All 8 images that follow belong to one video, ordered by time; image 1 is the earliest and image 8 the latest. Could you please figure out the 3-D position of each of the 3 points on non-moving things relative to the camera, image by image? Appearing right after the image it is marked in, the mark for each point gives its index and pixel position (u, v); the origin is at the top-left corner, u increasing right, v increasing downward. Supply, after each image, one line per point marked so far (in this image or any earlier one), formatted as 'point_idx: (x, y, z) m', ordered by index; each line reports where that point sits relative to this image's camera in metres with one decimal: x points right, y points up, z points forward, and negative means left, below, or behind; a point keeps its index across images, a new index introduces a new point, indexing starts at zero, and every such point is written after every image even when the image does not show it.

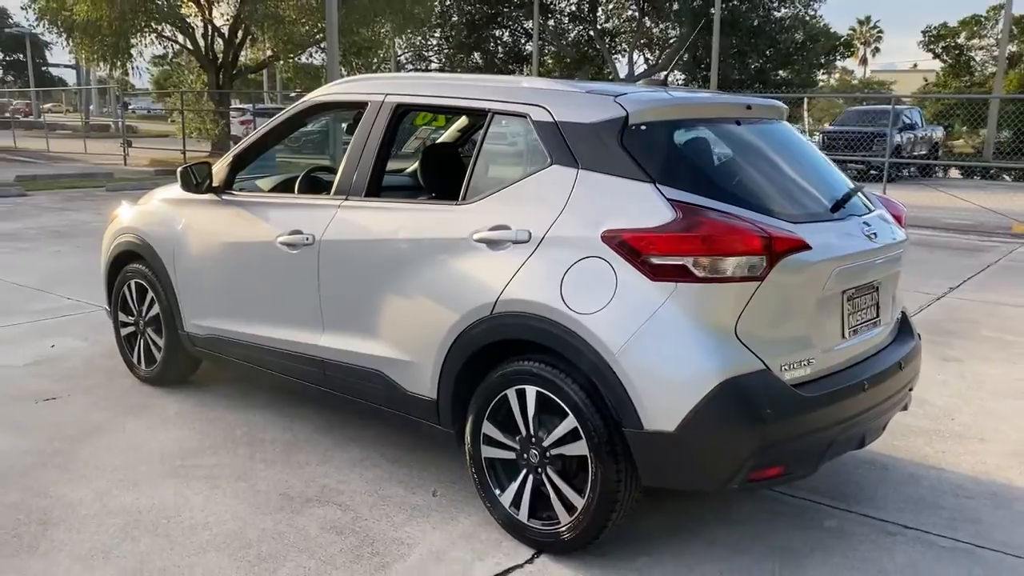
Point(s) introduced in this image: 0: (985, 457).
0: (+2.2, -0.8, +4.1) m
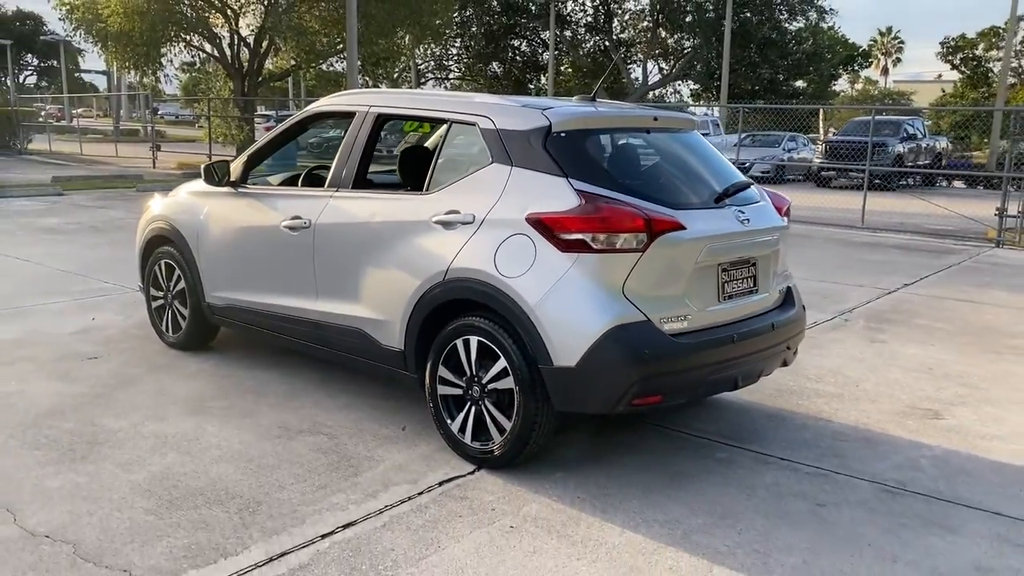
0: (+2.0, -0.7, +4.9) m
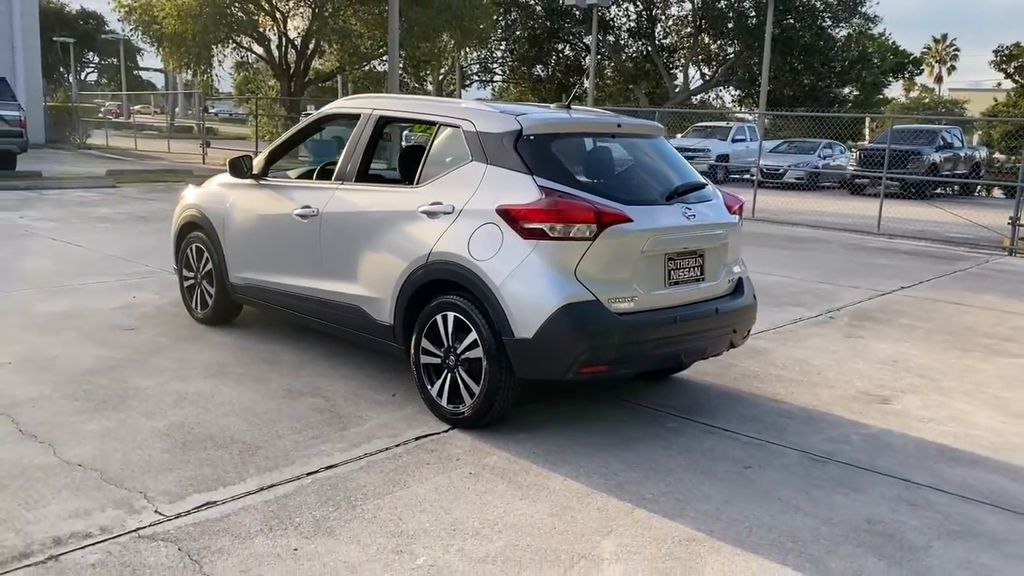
0: (+1.9, -0.6, +5.4) m
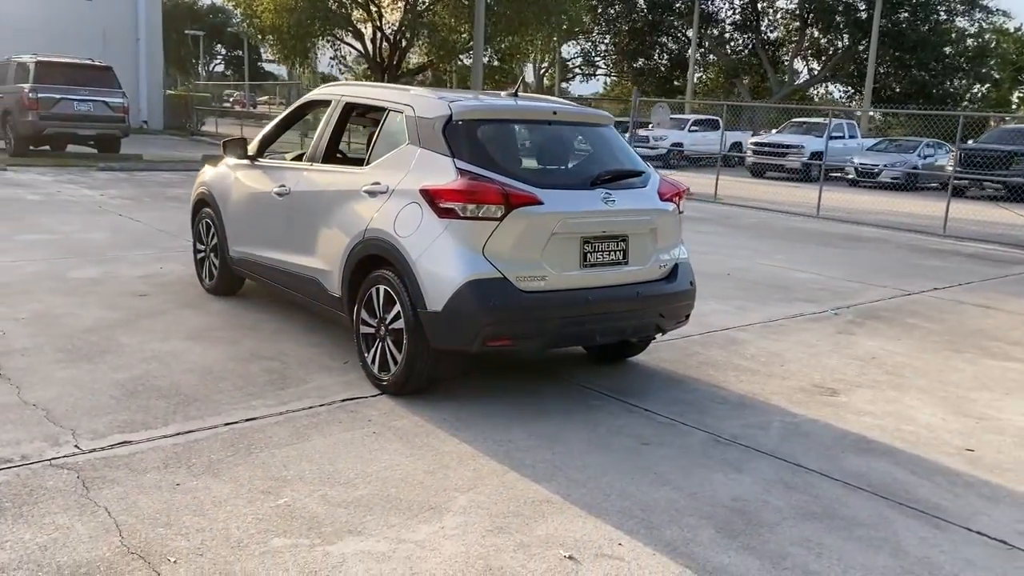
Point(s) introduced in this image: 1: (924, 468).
0: (+1.6, -0.6, +5.4) m
1: (+1.9, -0.8, +4.2) m
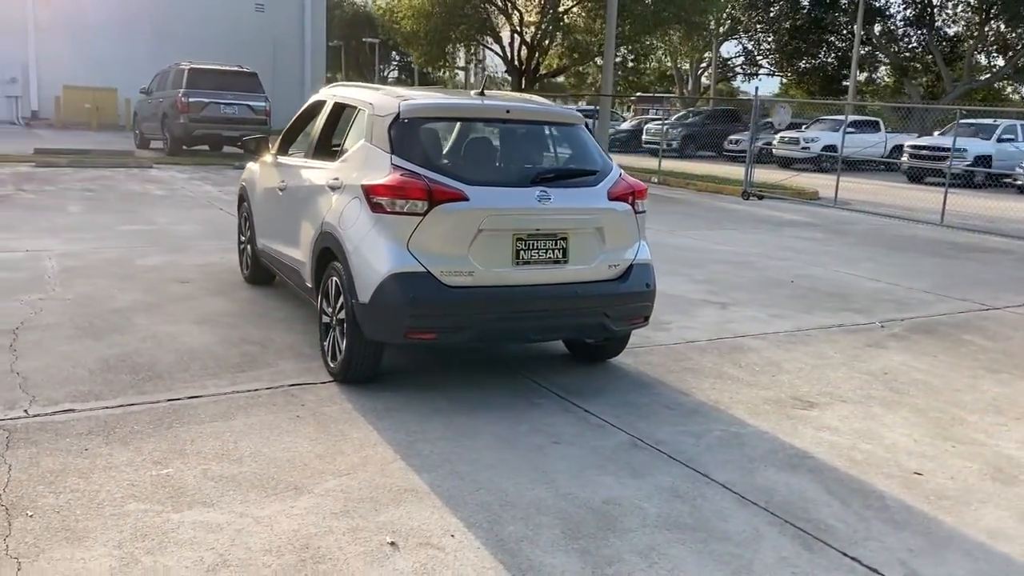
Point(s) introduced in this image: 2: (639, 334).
0: (+1.3, -0.6, +5.2) m
1: (+1.5, -0.9, +4.0) m
2: (+0.9, -0.3, +6.4) m
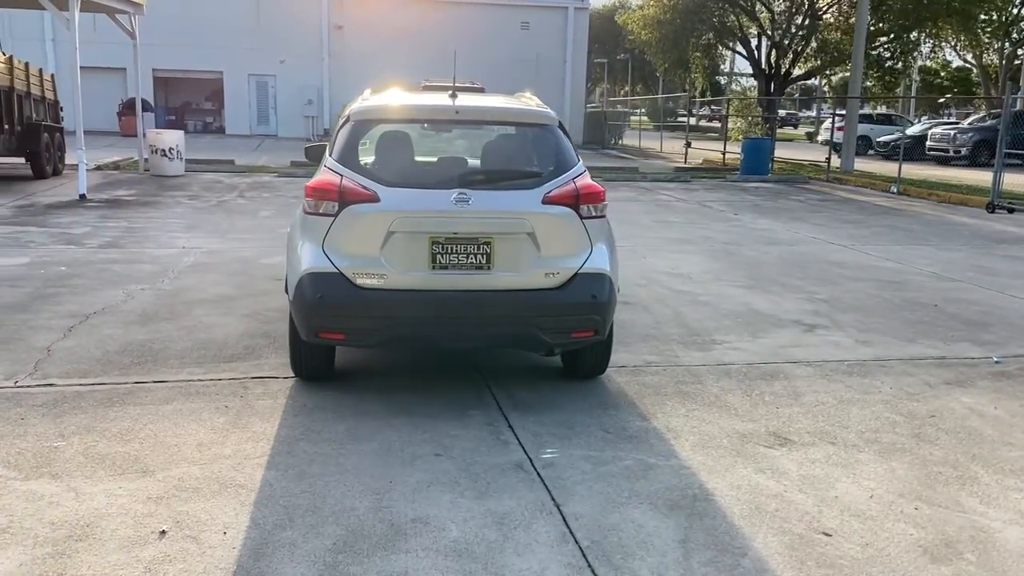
0: (+1.0, -0.7, +4.6) m
1: (+0.7, -0.9, +3.4) m
2: (+1.0, -0.4, +5.9) m
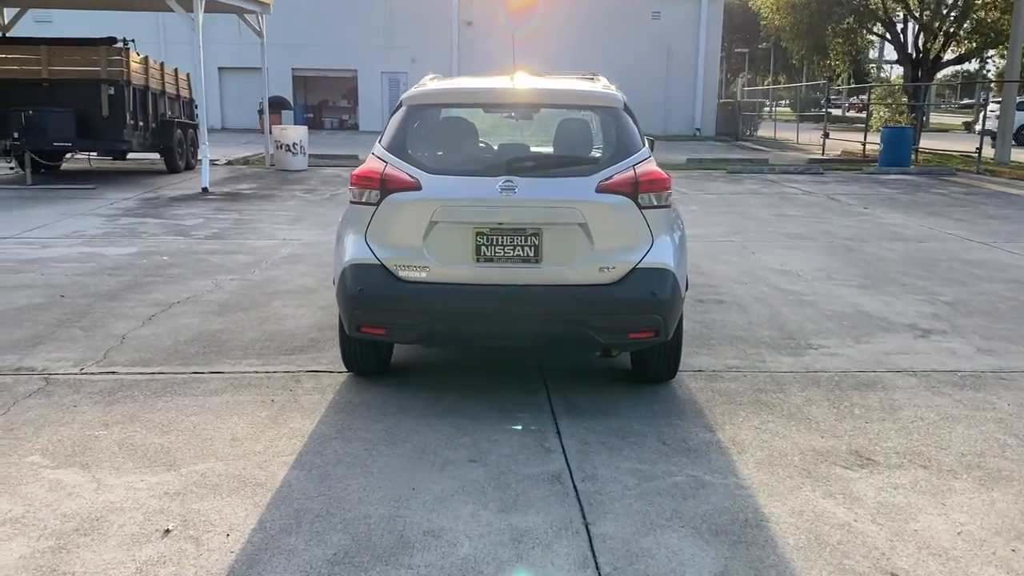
0: (+1.2, -0.7, +4.1) m
1: (+0.8, -0.9, +3.0) m
2: (+1.4, -0.4, +5.4) m
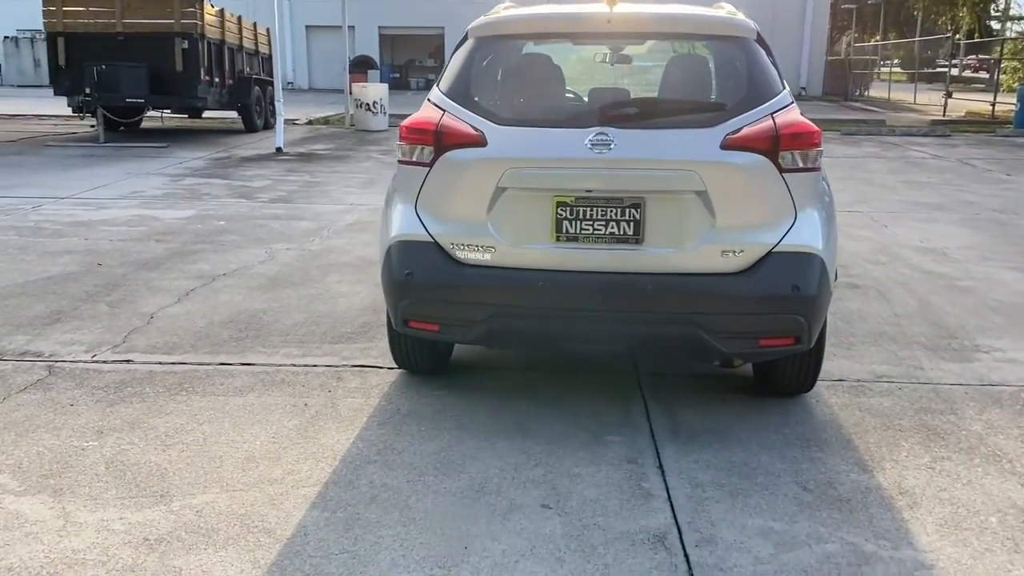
0: (+1.5, -0.7, +3.0) m
1: (+1.0, -1.0, +1.9) m
2: (+1.9, -0.3, +4.3) m
